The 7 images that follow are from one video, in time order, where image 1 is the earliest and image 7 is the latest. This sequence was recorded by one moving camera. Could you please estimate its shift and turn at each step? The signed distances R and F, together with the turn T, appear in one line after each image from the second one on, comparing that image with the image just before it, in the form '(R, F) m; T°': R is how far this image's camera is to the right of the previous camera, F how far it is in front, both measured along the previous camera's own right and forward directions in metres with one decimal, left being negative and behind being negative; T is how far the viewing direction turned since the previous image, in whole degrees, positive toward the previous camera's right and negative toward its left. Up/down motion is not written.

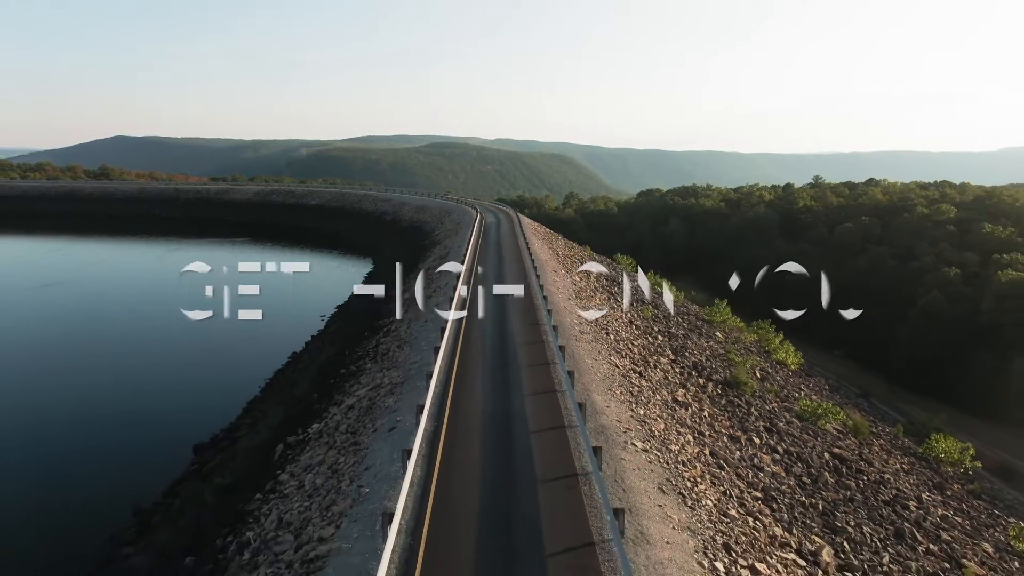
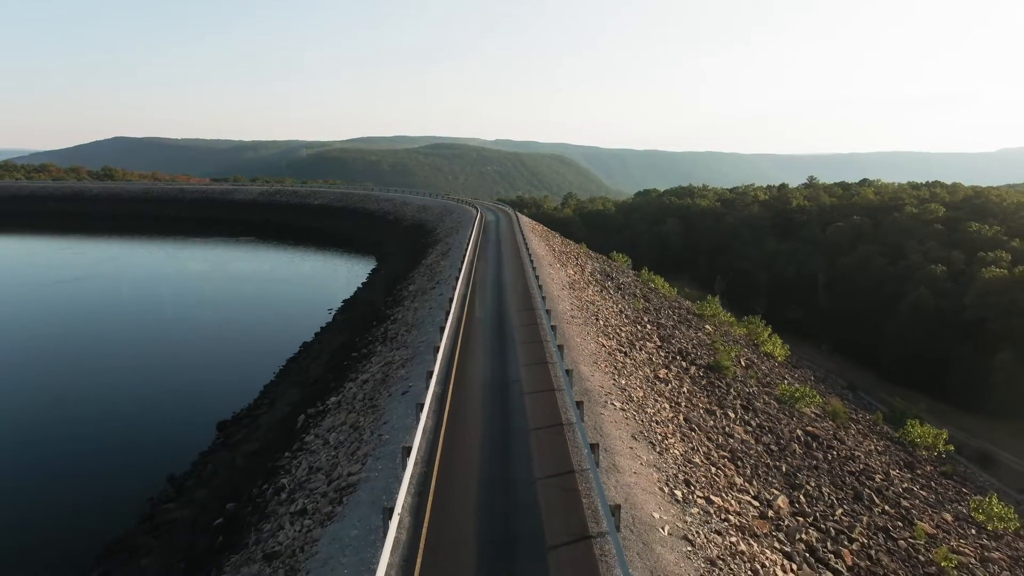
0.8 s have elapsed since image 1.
(+0.1, -1.3) m; 0°
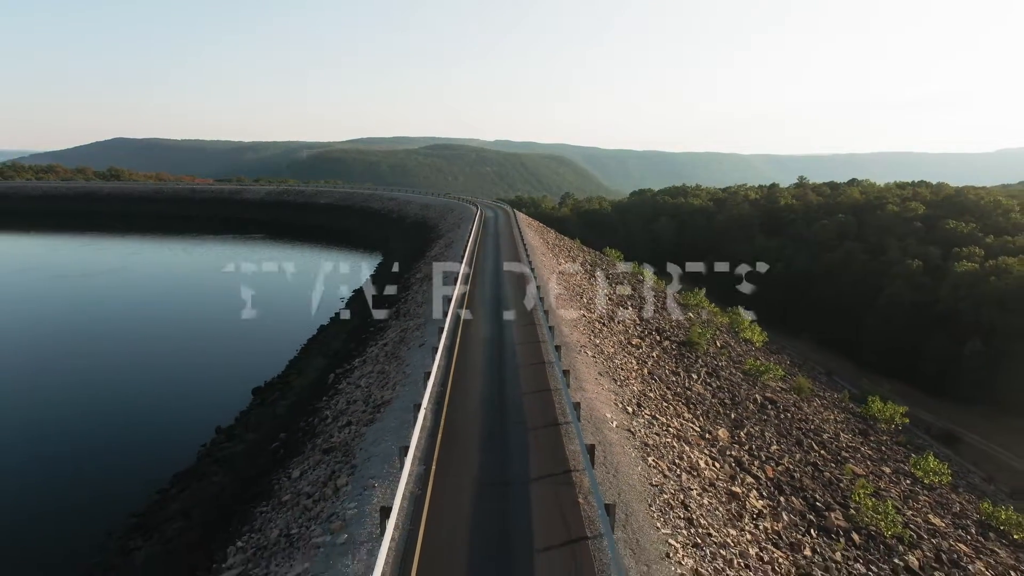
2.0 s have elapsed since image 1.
(+0.1, -2.4) m; 0°
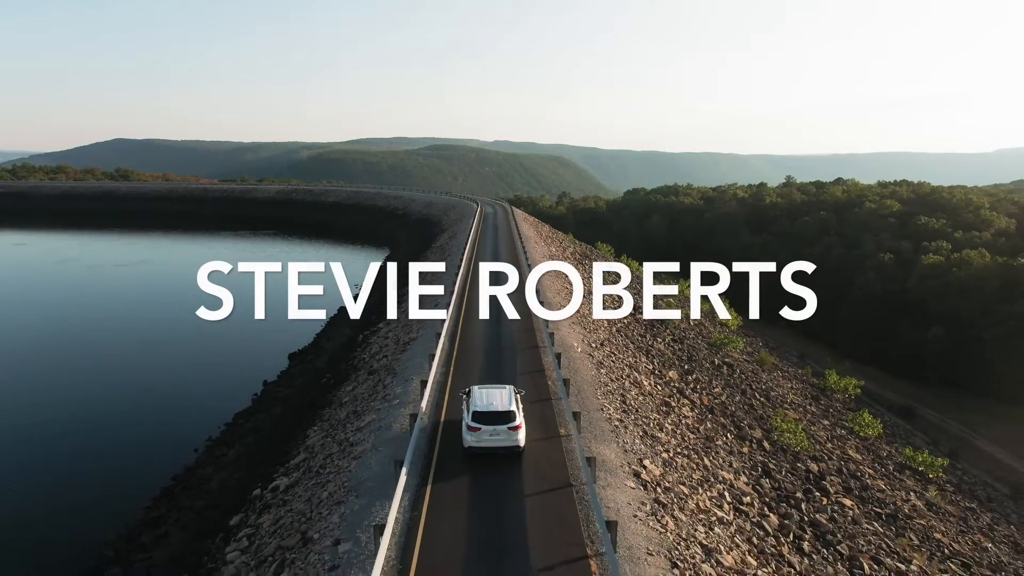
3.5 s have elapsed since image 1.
(+0.1, -3.3) m; 0°
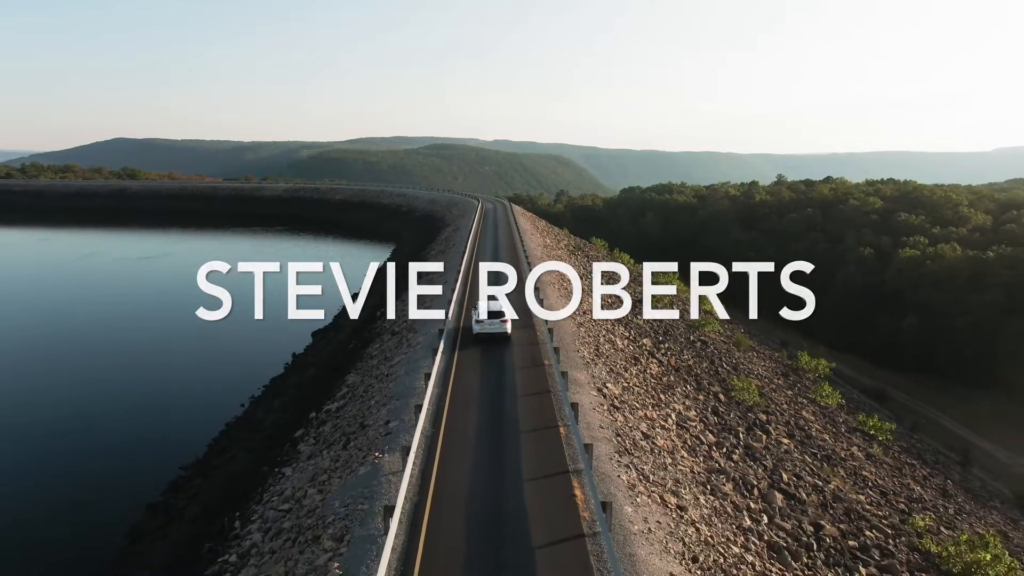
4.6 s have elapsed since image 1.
(+0.1, -2.7) m; 0°
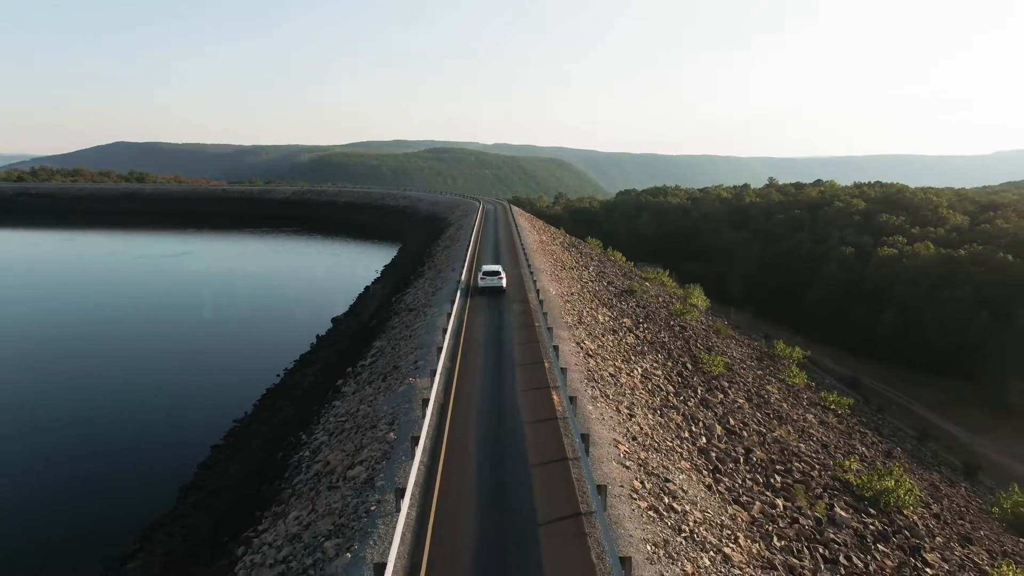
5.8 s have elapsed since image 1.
(0.0, -2.8) m; 0°
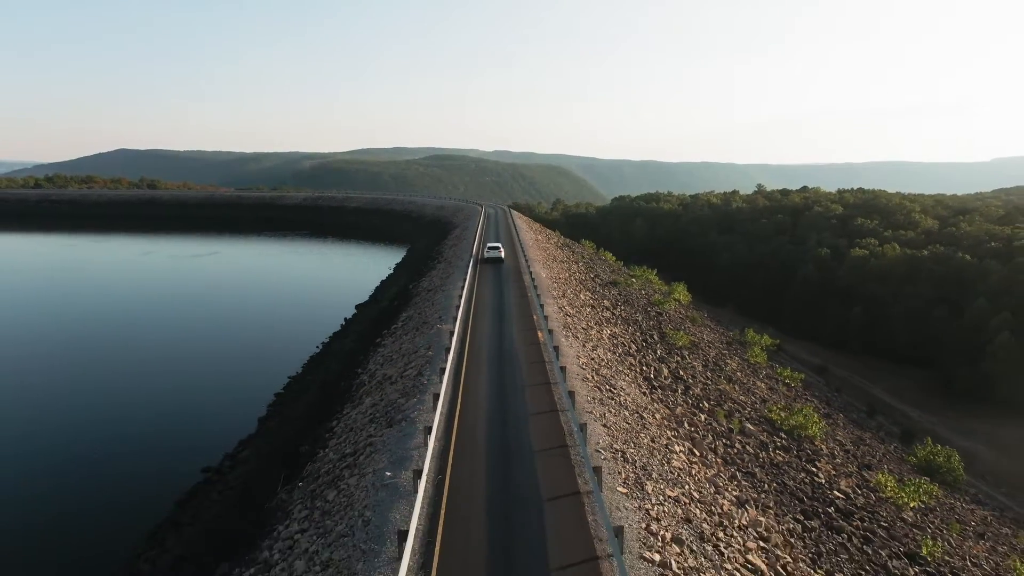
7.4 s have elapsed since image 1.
(+0.1, -4.2) m; 0°
